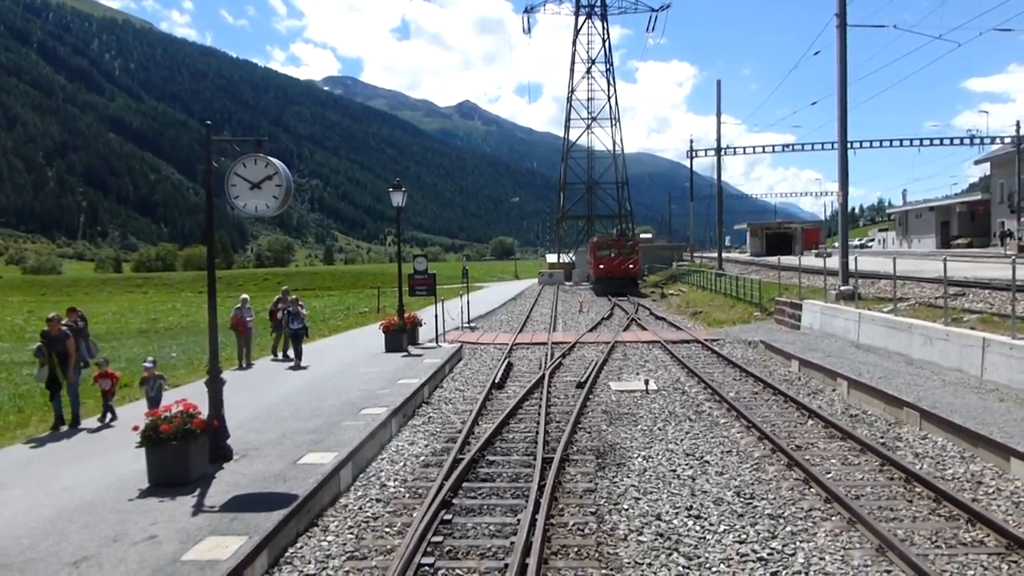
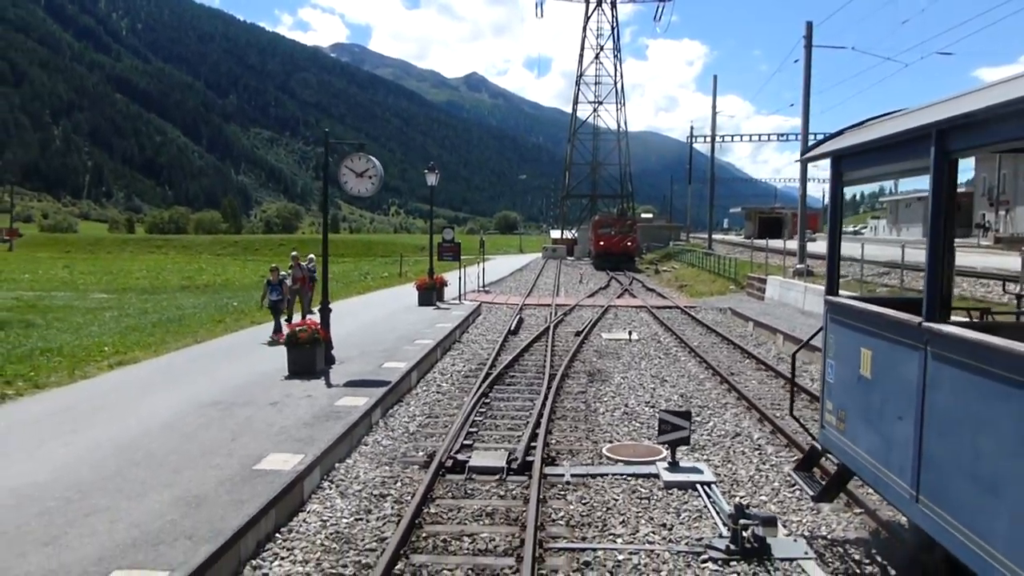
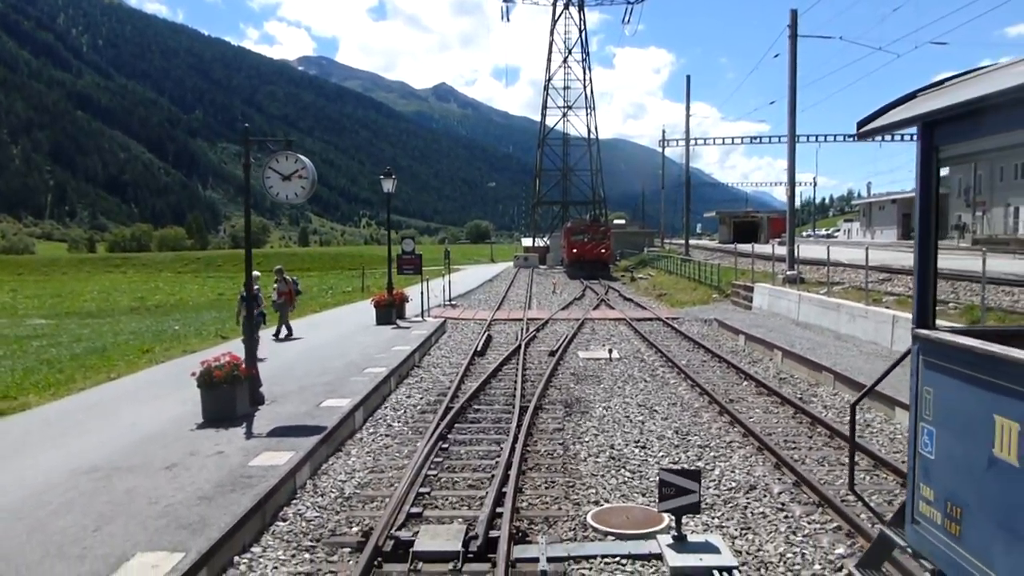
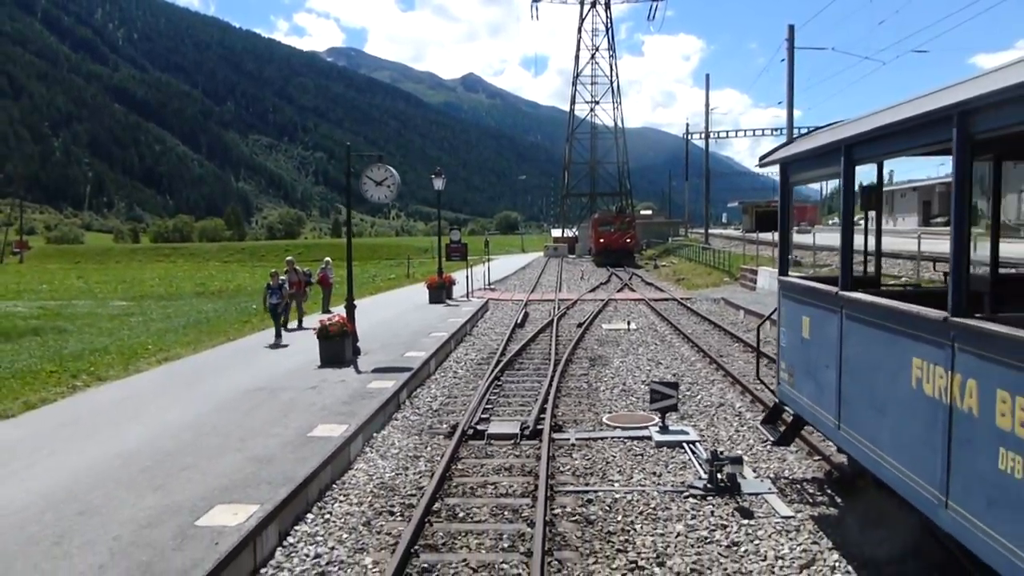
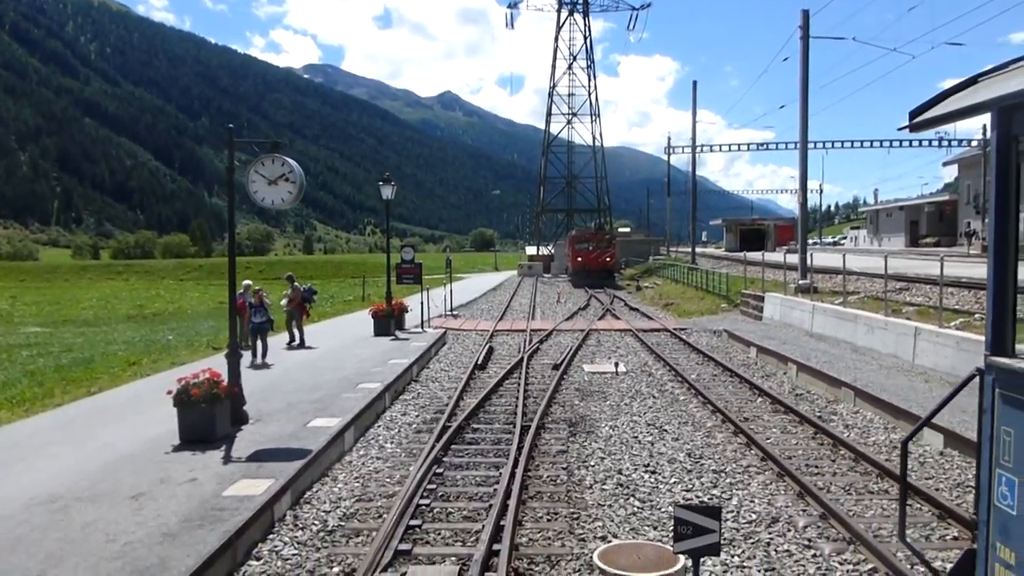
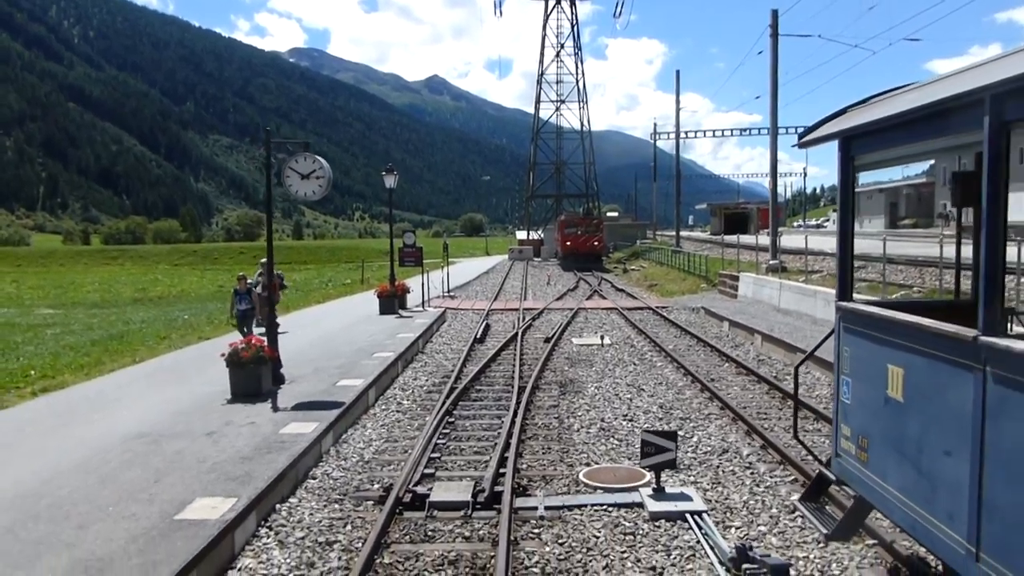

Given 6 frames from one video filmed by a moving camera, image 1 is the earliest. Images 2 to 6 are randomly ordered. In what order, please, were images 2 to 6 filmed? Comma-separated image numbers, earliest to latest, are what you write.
5, 3, 6, 2, 4
